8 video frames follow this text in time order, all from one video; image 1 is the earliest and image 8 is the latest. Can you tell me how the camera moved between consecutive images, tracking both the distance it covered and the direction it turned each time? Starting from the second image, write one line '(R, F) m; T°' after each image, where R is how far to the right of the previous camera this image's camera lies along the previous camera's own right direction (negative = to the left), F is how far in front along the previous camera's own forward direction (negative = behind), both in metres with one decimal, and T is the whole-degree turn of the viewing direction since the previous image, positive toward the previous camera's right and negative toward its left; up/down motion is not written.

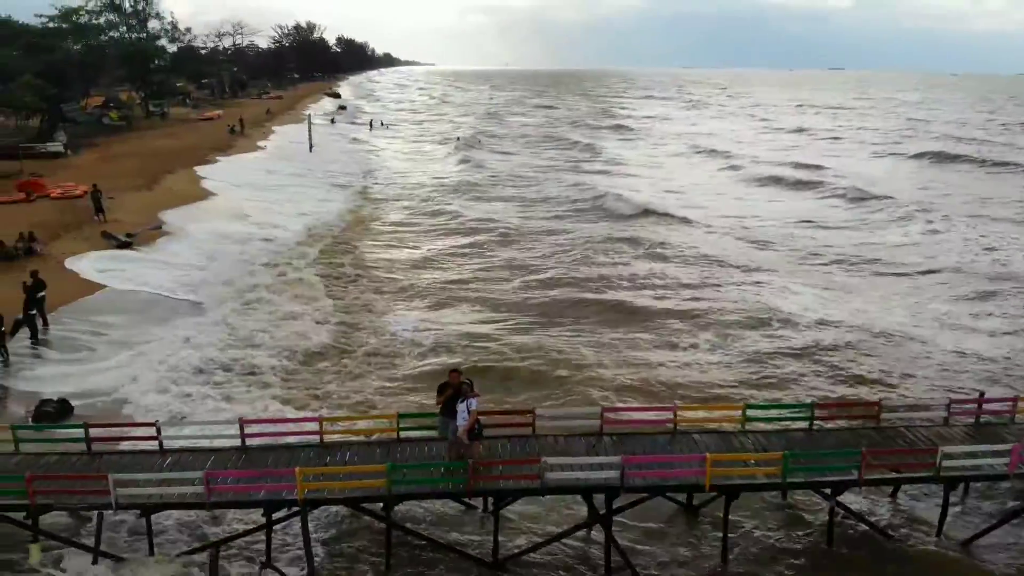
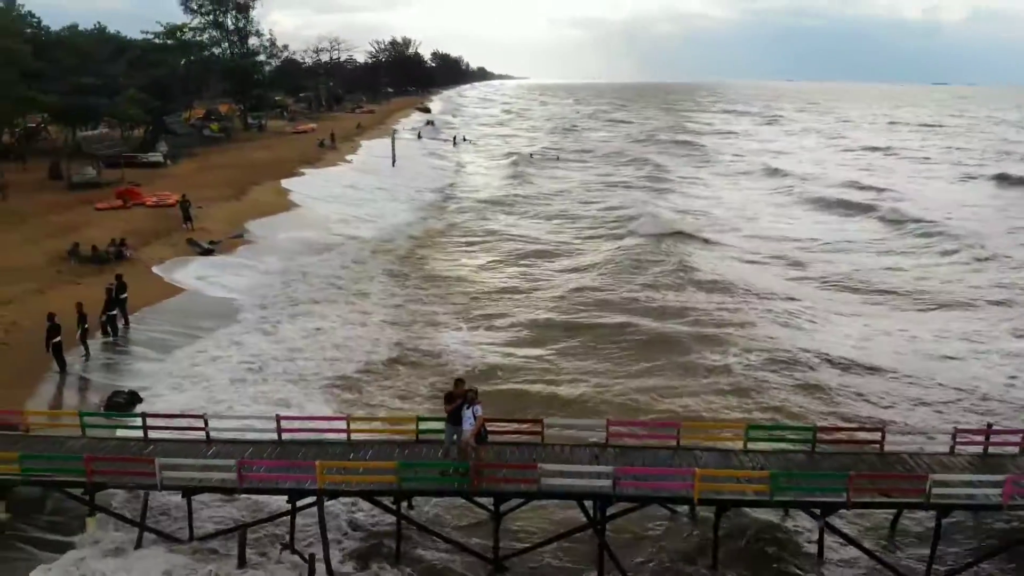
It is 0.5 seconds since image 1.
(+1.1, -0.7) m; -6°
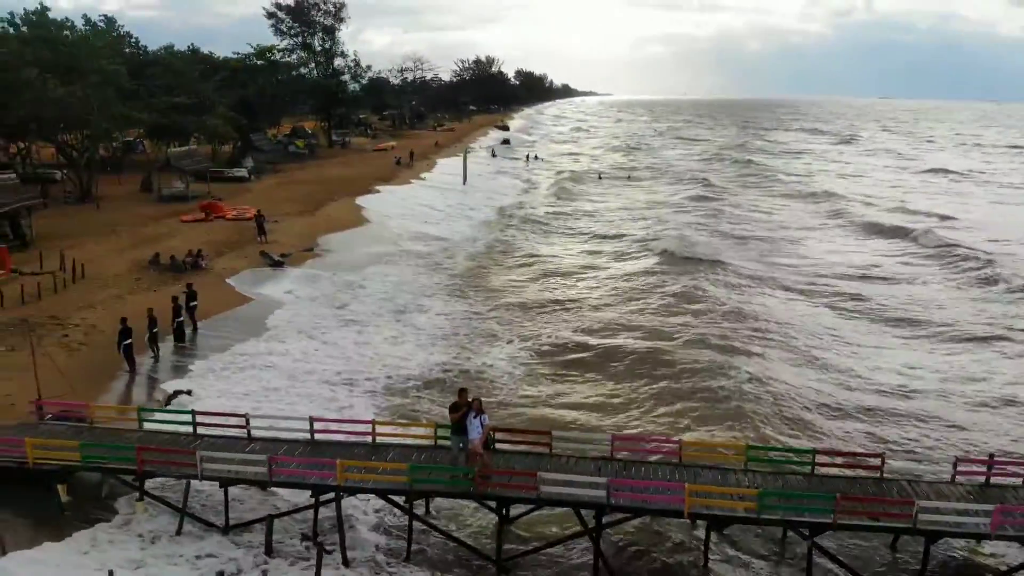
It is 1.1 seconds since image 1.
(+1.0, -0.8) m; -6°
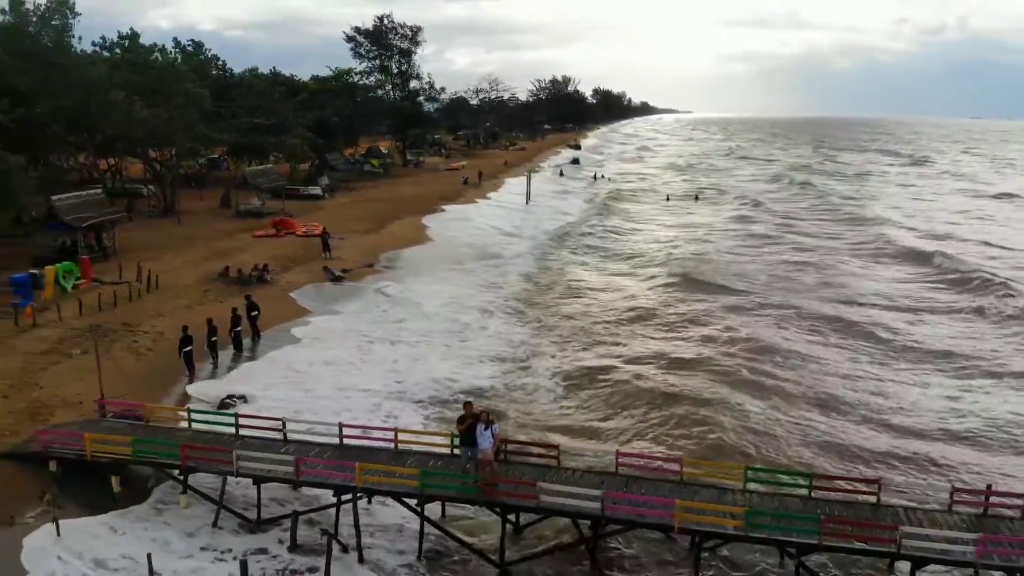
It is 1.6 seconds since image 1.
(+1.0, -0.8) m; -5°
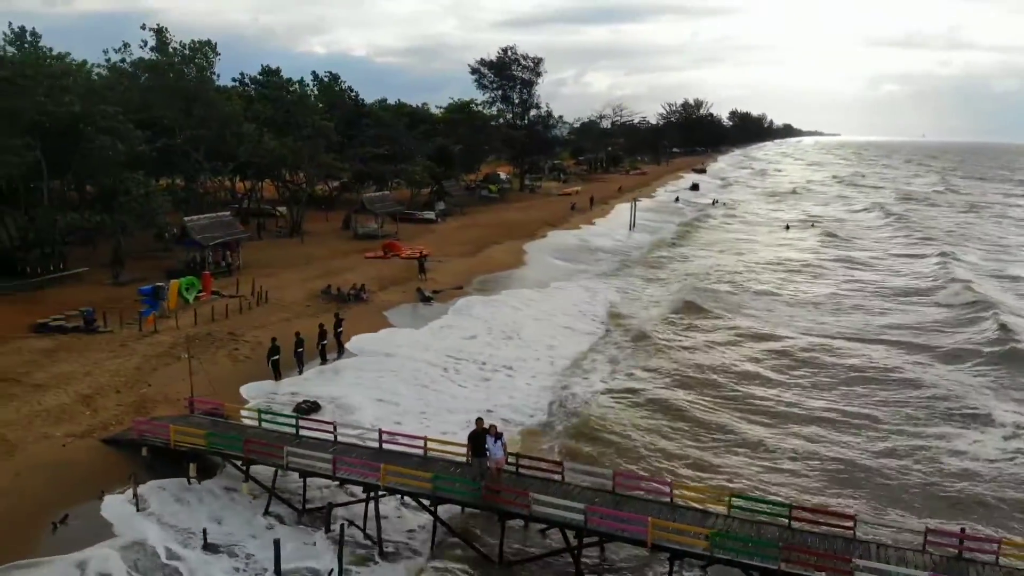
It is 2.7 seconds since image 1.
(+2.2, -1.4) m; -9°
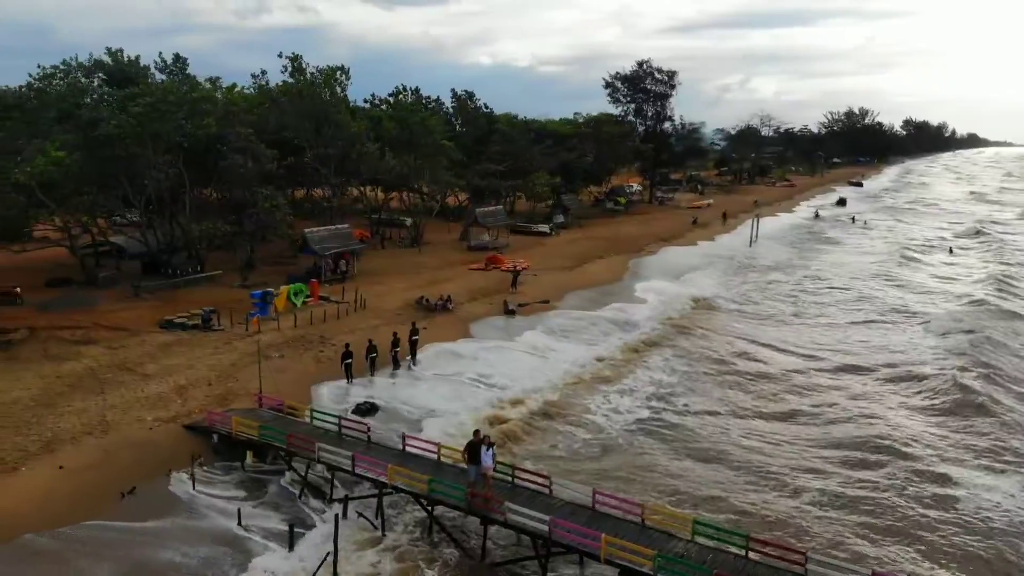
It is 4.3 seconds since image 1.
(+3.2, -1.0) m; -11°
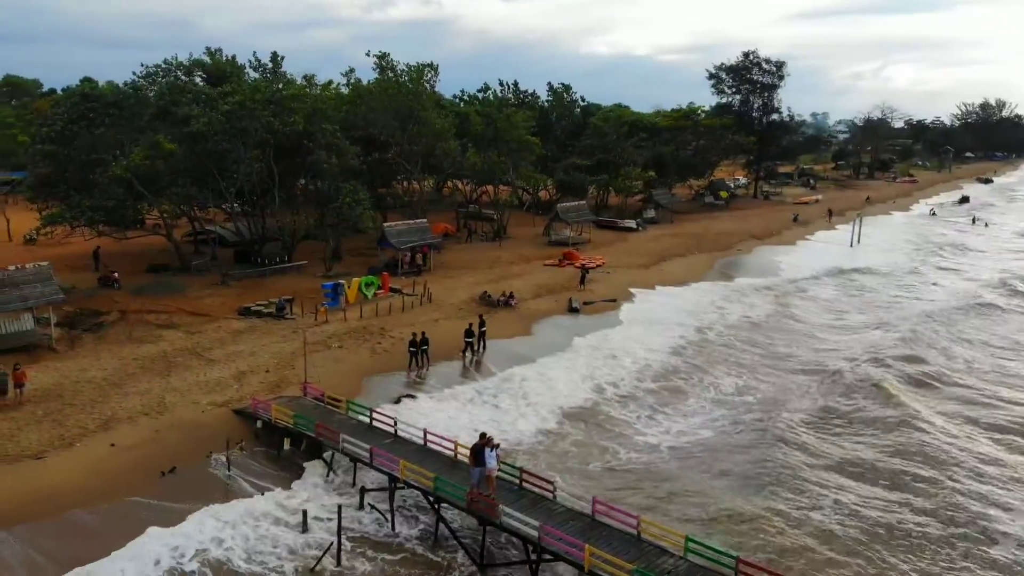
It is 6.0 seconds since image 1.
(+2.2, +0.1) m; -8°
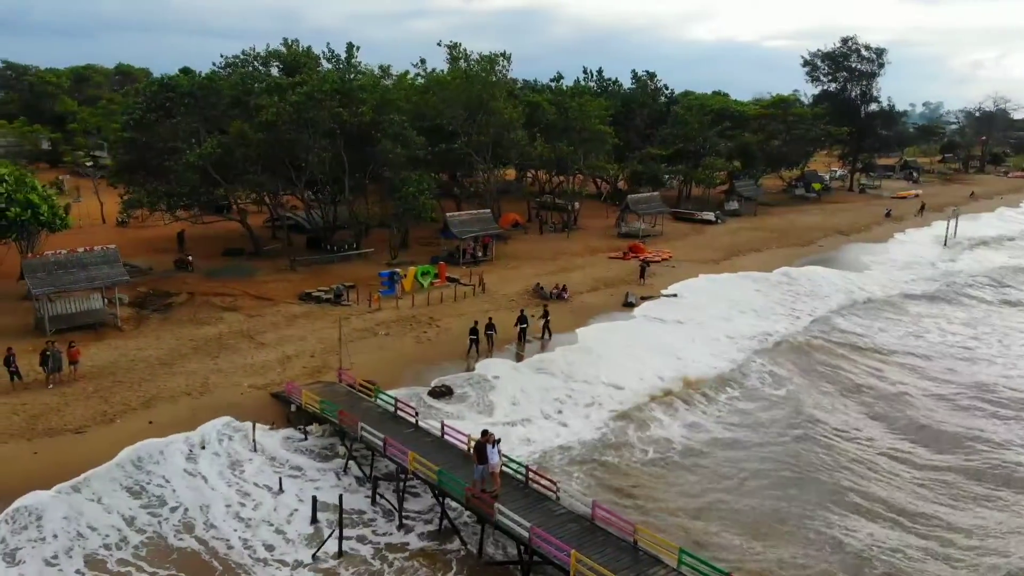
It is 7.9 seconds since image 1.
(+1.8, +0.3) m; -7°
